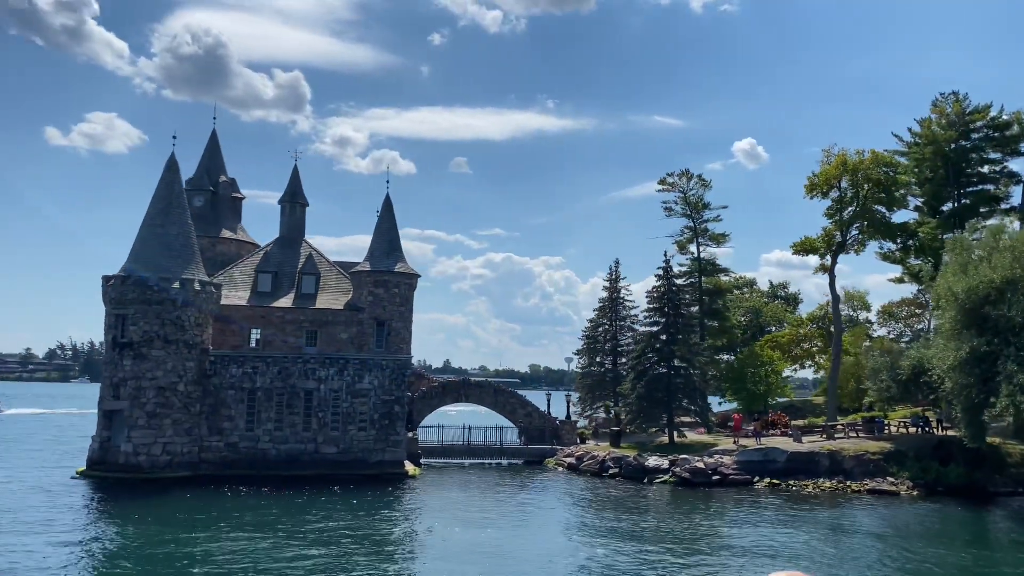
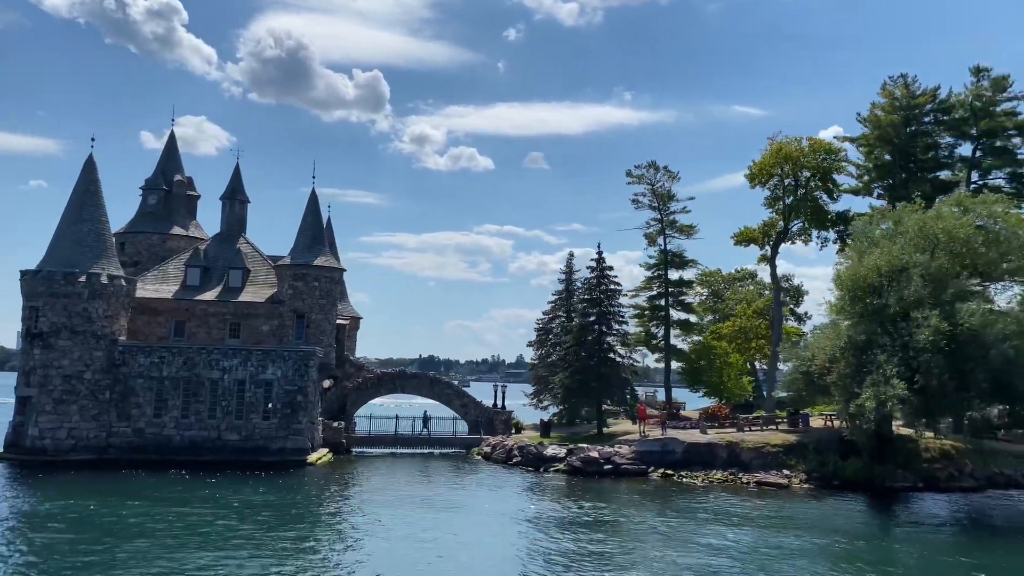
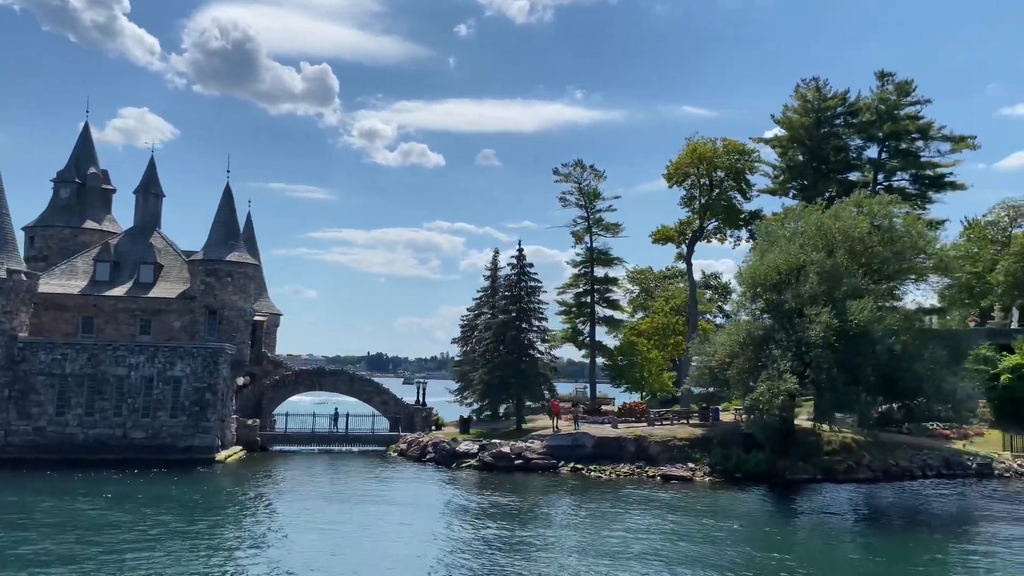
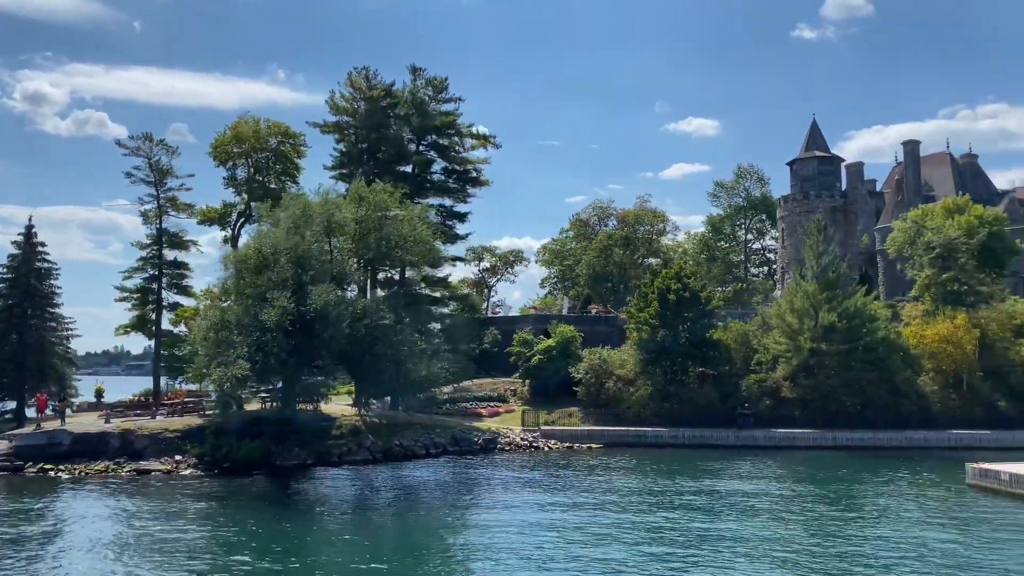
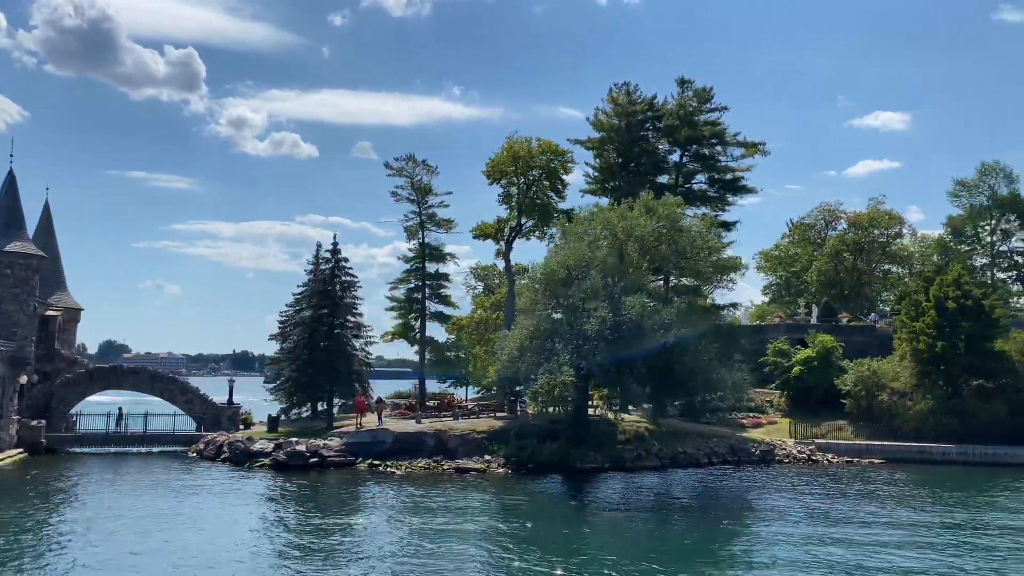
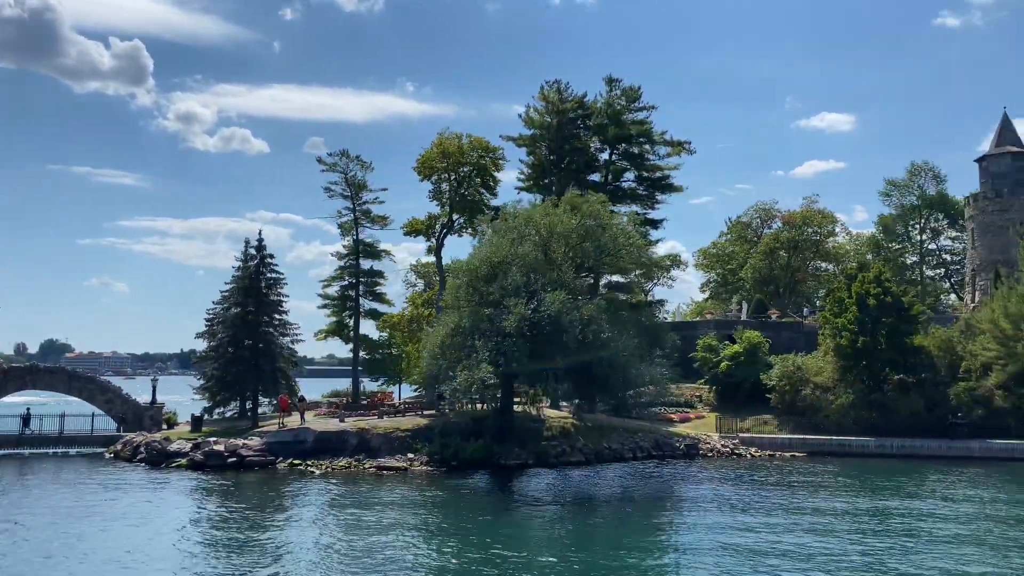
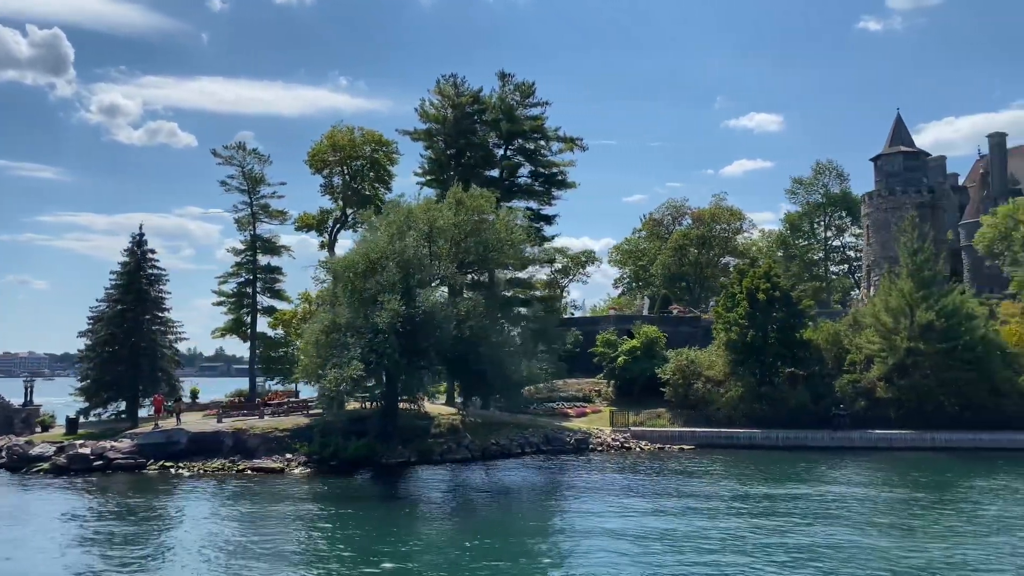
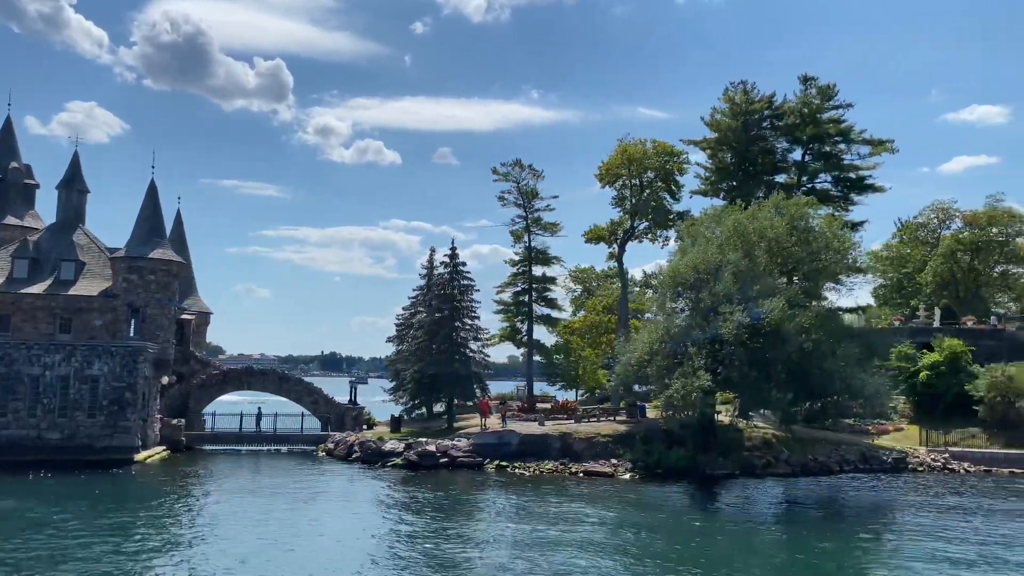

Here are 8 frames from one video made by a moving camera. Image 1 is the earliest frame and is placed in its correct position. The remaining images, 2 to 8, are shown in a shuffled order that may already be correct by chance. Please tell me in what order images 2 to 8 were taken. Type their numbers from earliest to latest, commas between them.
2, 3, 8, 5, 6, 7, 4
